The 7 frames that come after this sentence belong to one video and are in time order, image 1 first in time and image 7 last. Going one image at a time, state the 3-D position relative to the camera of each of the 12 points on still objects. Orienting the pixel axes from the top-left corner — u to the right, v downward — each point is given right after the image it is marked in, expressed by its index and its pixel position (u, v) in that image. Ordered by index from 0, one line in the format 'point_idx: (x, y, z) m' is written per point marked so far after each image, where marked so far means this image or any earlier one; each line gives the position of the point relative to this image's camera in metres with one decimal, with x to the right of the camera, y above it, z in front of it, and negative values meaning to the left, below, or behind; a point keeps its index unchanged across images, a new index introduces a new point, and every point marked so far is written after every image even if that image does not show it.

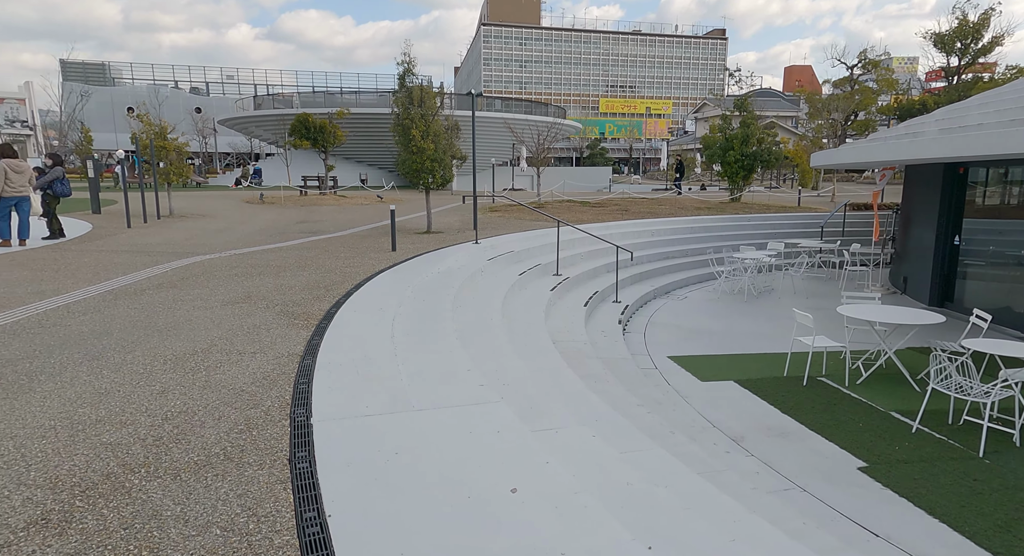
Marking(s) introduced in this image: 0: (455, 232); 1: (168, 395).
0: (-1.2, +0.9, +12.5) m
1: (-1.5, -0.5, +2.8) m
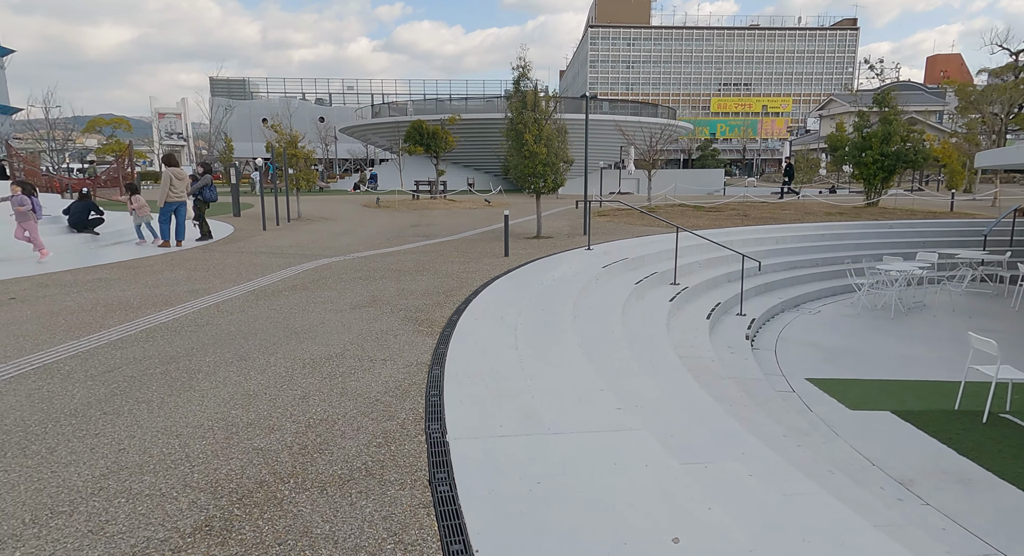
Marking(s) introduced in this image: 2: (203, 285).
0: (+1.0, +0.8, +12.4) m
1: (-0.9, -0.6, +2.9) m
2: (-4.1, -0.1, +8.2) m
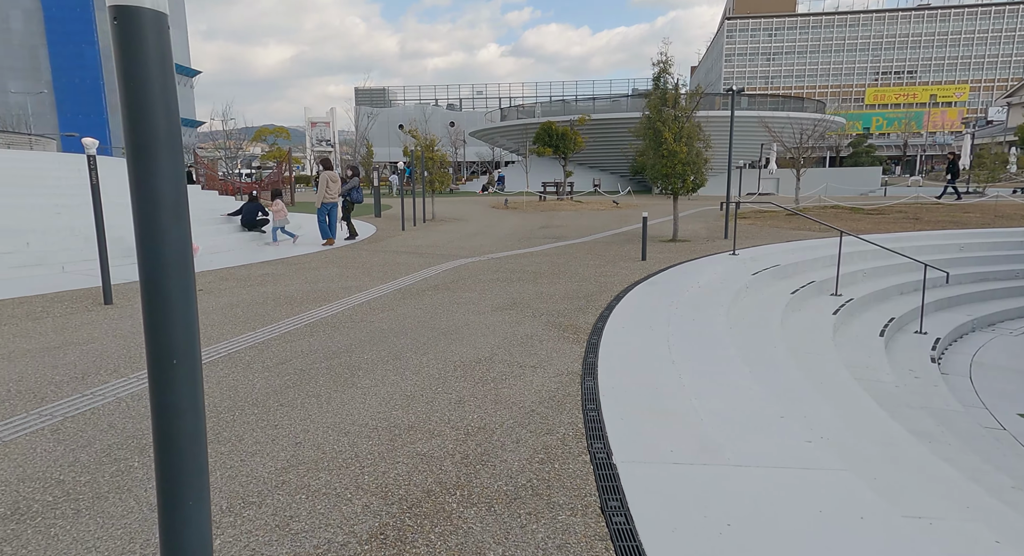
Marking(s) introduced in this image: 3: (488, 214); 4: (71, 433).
0: (+3.7, +0.7, +11.8) m
1: (-0.2, -0.6, +2.9) m
2: (-2.2, 0.0, +8.7) m
3: (-0.7, +1.9, +18.7) m
4: (-2.4, -0.8, +3.4) m
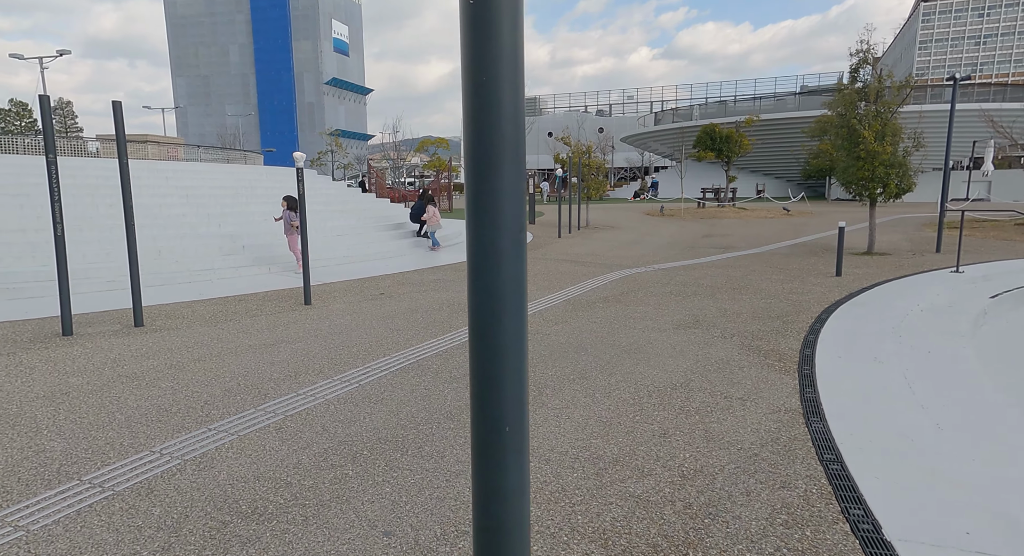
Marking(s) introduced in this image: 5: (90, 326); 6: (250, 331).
0: (+6.7, +0.4, +10.4) m
1: (+0.7, -0.7, +2.7) m
2: (+0.2, -0.2, +8.8) m
3: (+4.2, +1.6, +18.1) m
4: (-1.3, -0.9, +3.6) m
5: (-5.5, -0.6, +8.1) m
6: (-3.1, -0.6, +7.4) m
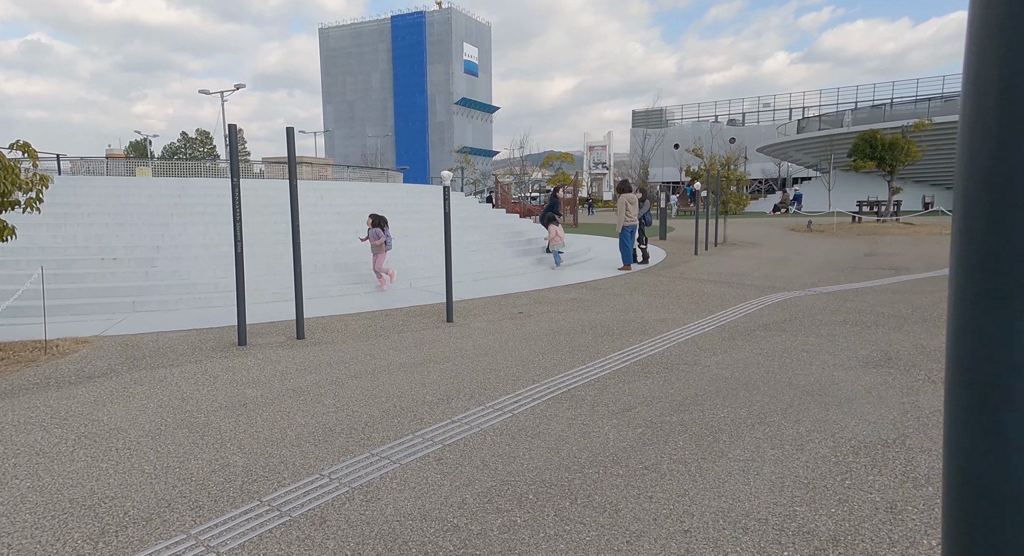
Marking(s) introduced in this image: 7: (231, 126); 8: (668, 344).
0: (+8.8, 0.0, +8.5) m
1: (+1.4, -0.9, +2.2) m
2: (+2.2, -0.5, +8.3) m
3: (+8.0, +1.0, +16.7) m
4: (-0.3, -1.1, +3.5) m
5: (-3.6, -0.8, +8.8) m
6: (-1.4, -0.9, +7.6) m
7: (-3.7, +2.0, +8.3) m
8: (+1.7, -0.8, +6.4) m
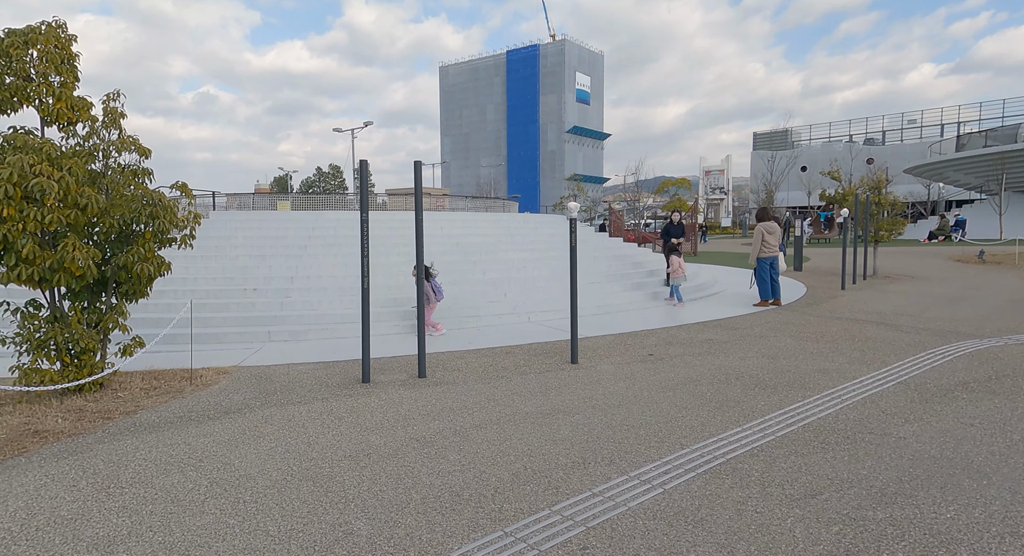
0: (+10.4, -0.6, +6.3) m
1: (+1.9, -1.1, +1.4) m
2: (+3.7, -1.0, +7.3) m
3: (+11.0, +0.1, +14.5) m
4: (+0.4, -1.3, +3.0) m
5: (-1.8, -1.3, +8.7) m
6: (+0.1, -1.3, +7.2) m
7: (-2.0, +1.5, +8.4) m
8: (+2.9, -1.2, +5.5) m
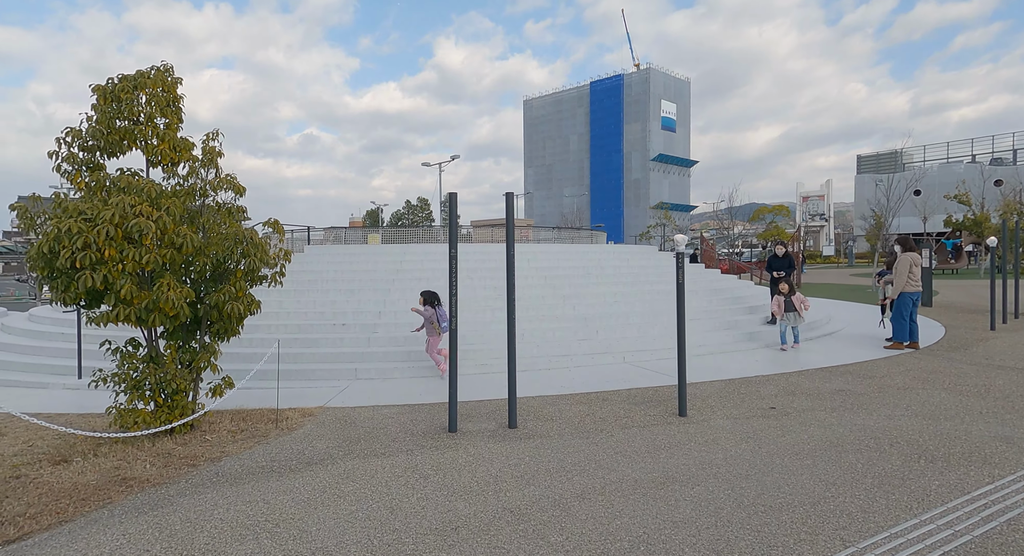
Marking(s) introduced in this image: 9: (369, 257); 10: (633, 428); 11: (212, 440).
0: (+11.2, -0.9, +4.1) m
1: (+2.2, -1.3, +0.4) m
2: (+4.8, -1.4, +6.0) m
3: (+12.9, -0.6, +12.2) m
4: (+0.9, -1.6, +2.1) m
5: (-0.5, -1.8, +8.1) m
6: (+1.2, -1.8, +6.3) m
7: (-0.8, +1.0, +7.9) m
8: (+3.7, -1.5, +4.3) m
9: (-4.0, +0.6, +17.4) m
10: (+1.4, -1.7, +7.3) m
11: (-3.7, -2.0, +7.8) m
